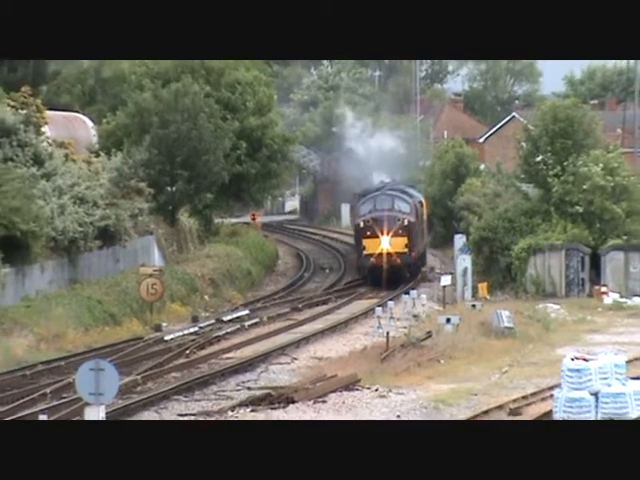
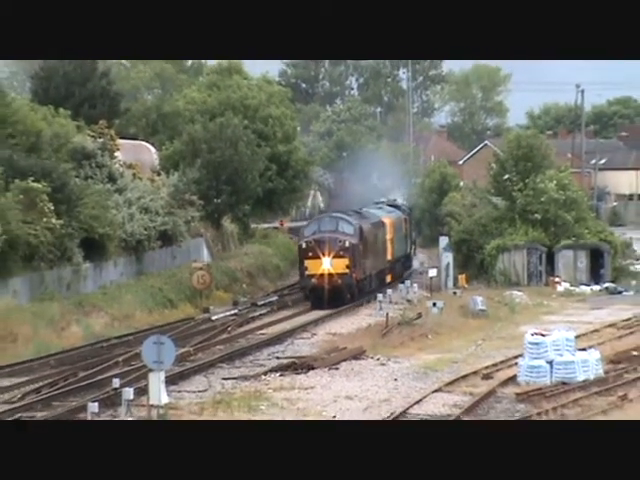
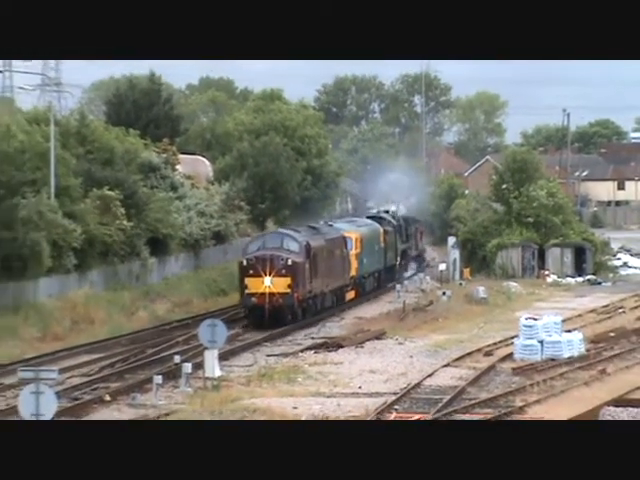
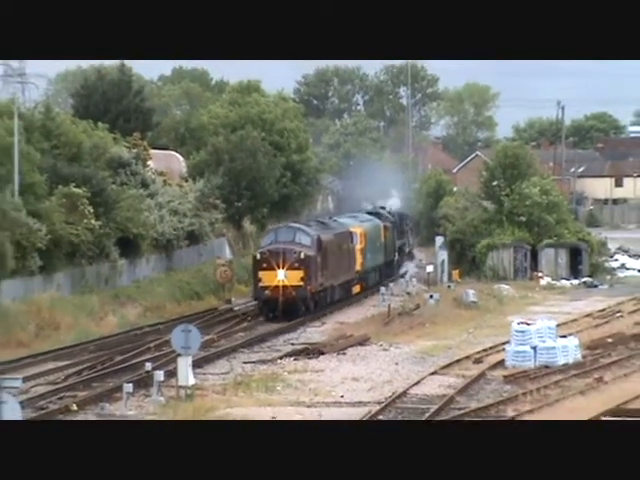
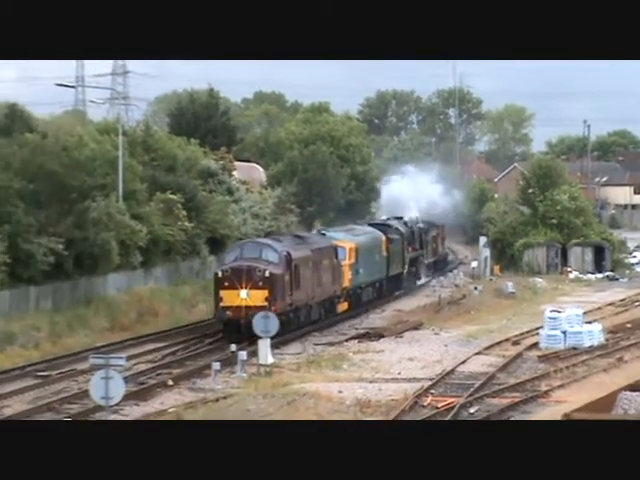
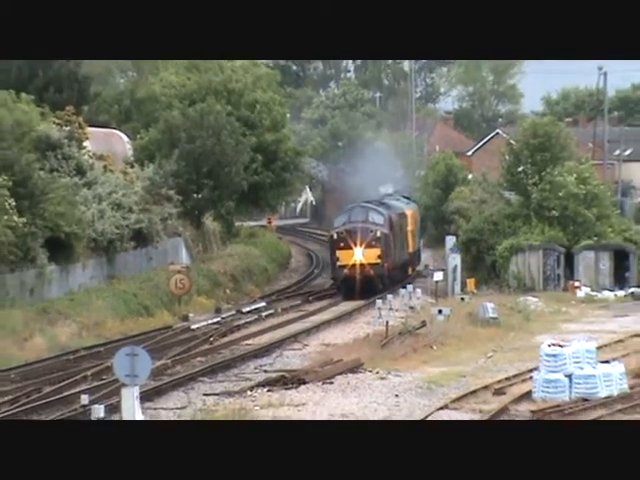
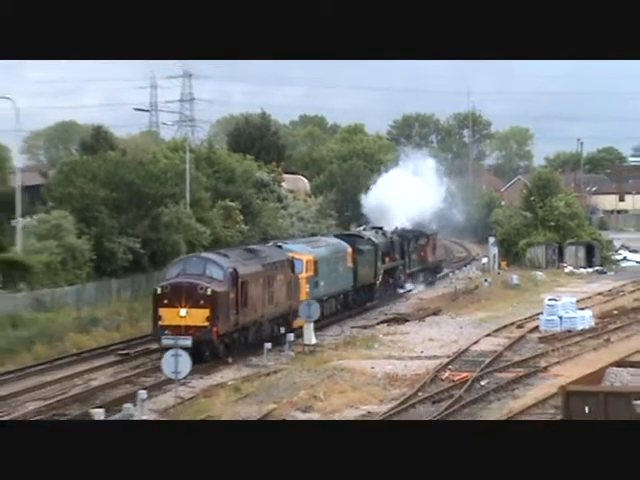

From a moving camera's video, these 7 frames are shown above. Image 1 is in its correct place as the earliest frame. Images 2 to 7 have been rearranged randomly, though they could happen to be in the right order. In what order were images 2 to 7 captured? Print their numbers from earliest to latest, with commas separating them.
6, 2, 4, 3, 5, 7
